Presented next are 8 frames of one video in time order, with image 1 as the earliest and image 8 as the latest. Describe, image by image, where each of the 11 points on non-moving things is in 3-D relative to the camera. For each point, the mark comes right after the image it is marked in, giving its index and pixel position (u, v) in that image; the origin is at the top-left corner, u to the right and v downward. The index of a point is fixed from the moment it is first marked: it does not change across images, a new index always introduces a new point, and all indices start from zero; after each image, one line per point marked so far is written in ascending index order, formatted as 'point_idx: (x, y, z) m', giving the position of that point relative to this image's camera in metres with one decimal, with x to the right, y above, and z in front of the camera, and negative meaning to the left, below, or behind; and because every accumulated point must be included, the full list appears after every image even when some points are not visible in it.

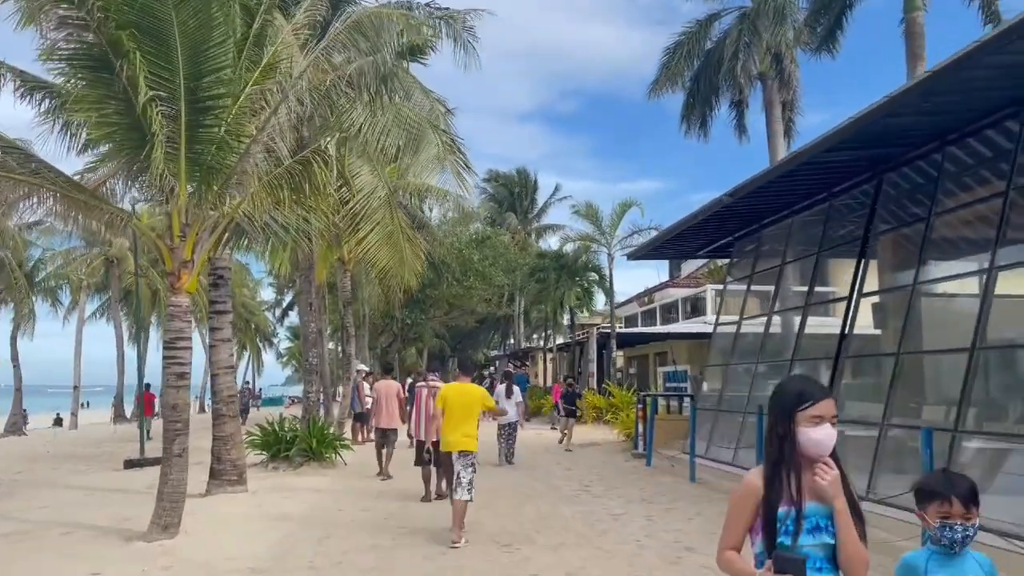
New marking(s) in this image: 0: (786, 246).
0: (+4.8, +0.7, +14.7) m
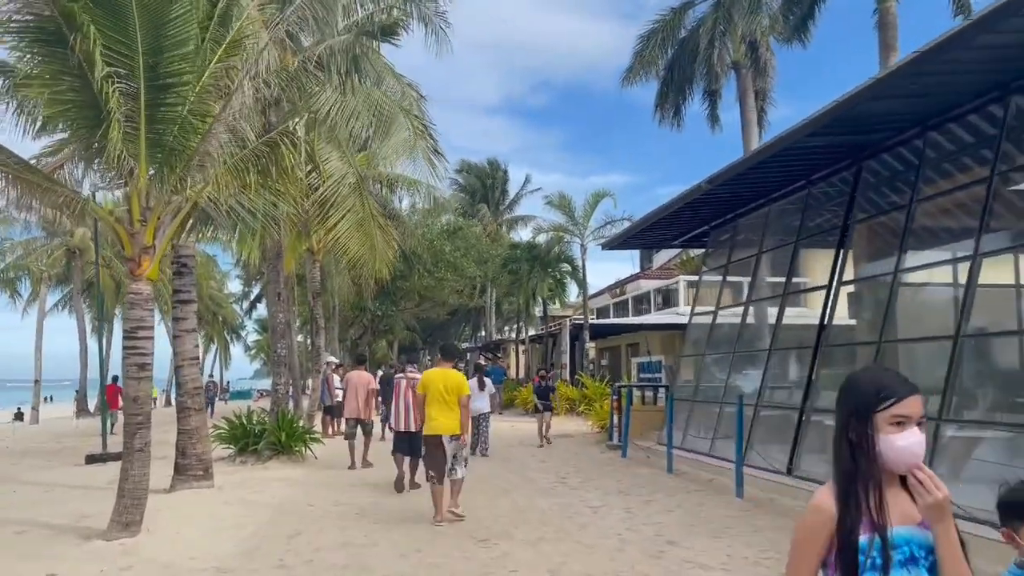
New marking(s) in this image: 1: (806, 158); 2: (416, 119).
0: (+4.4, +0.9, +14.6) m
1: (+4.0, +1.8, +11.4) m
2: (-1.8, +3.1, +15.3) m
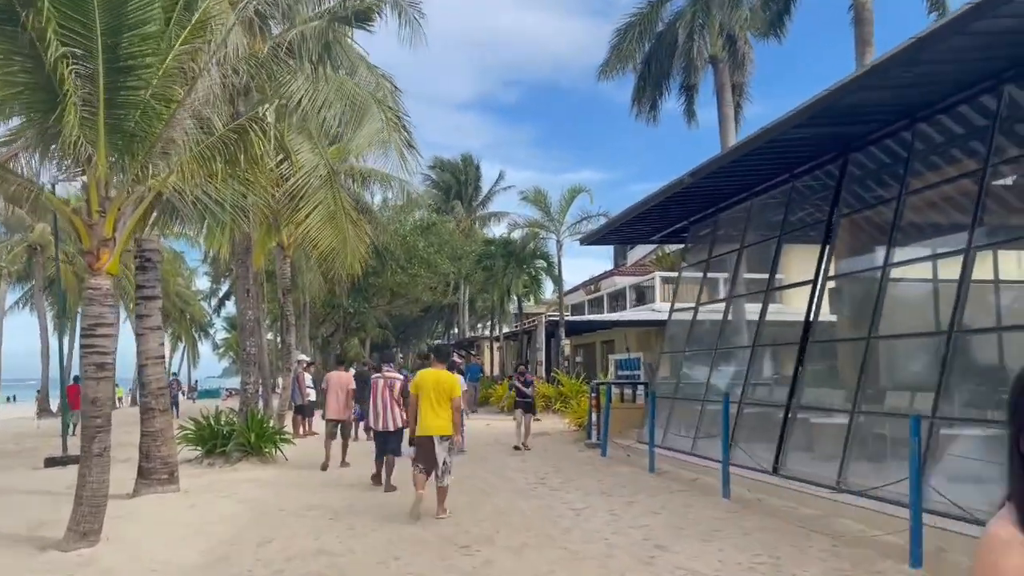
0: (+4.0, +1.0, +14.4) m
1: (+3.7, +1.9, +11.2) m
2: (-2.2, +3.2, +14.8) m
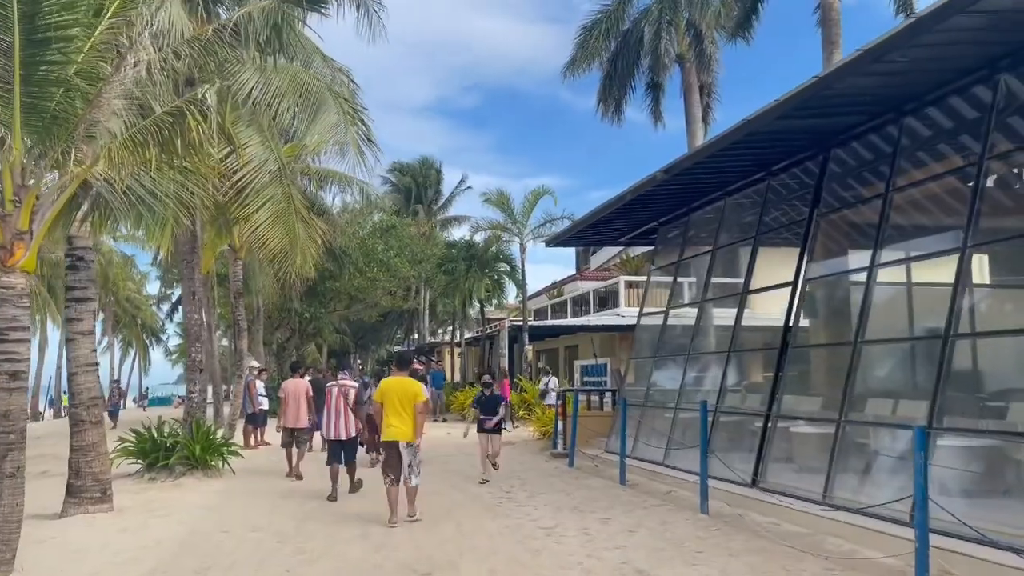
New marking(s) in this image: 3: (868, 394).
0: (+3.4, +0.9, +13.9) m
1: (+3.3, +1.8, +10.7) m
2: (-2.8, +3.1, +14.1) m
3: (+4.0, -1.2, +9.3) m
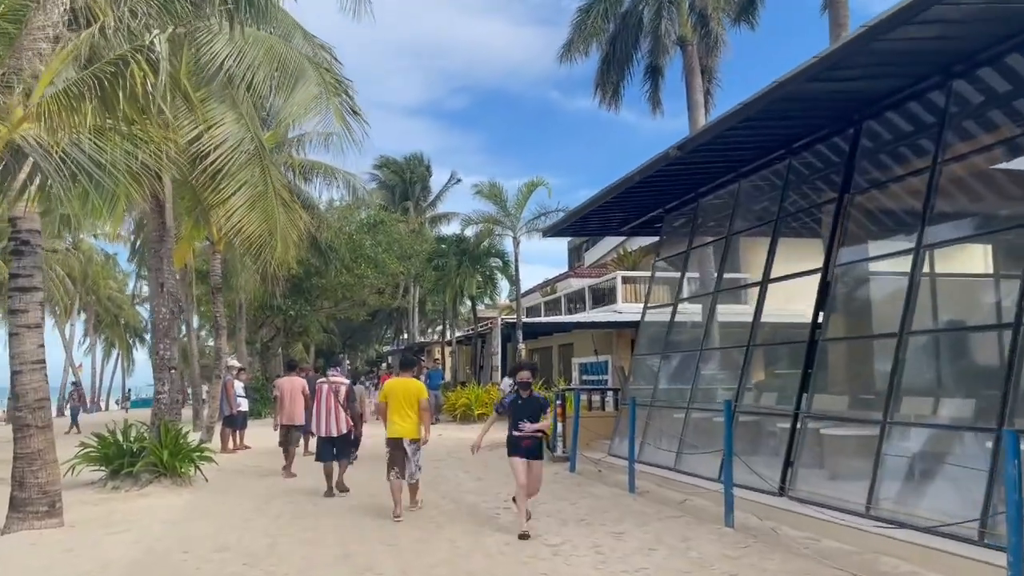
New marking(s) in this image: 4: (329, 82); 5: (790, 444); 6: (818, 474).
0: (+3.3, +1.1, +12.8) m
1: (+3.3, +2.0, +9.7) m
2: (-2.9, +3.3, +13.0) m
3: (+4.0, -1.0, +8.3) m
4: (-2.8, +3.1, +12.8) m
5: (+3.2, -1.8, +9.8) m
6: (+3.3, -2.0, +9.1) m
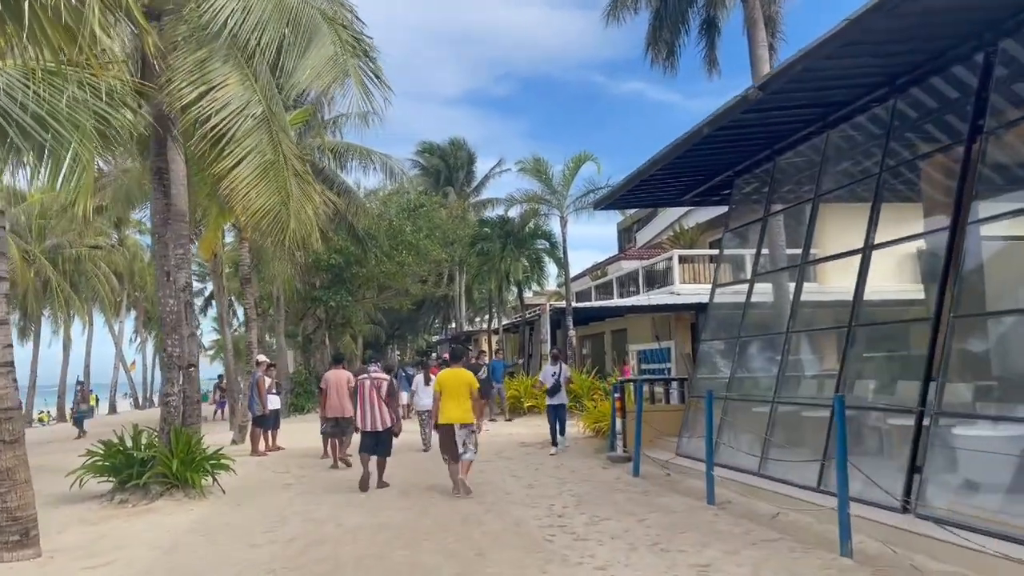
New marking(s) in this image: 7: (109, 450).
0: (+3.9, +1.5, +11.0) m
1: (+3.7, +2.3, +7.8) m
2: (-2.3, +3.5, +11.4) m
3: (+4.4, -0.7, +6.4) m
4: (-2.2, +3.3, +11.3) m
5: (+3.8, -1.5, +7.9) m
6: (+3.8, -1.7, +7.2) m
7: (-5.4, -2.2, +11.3) m
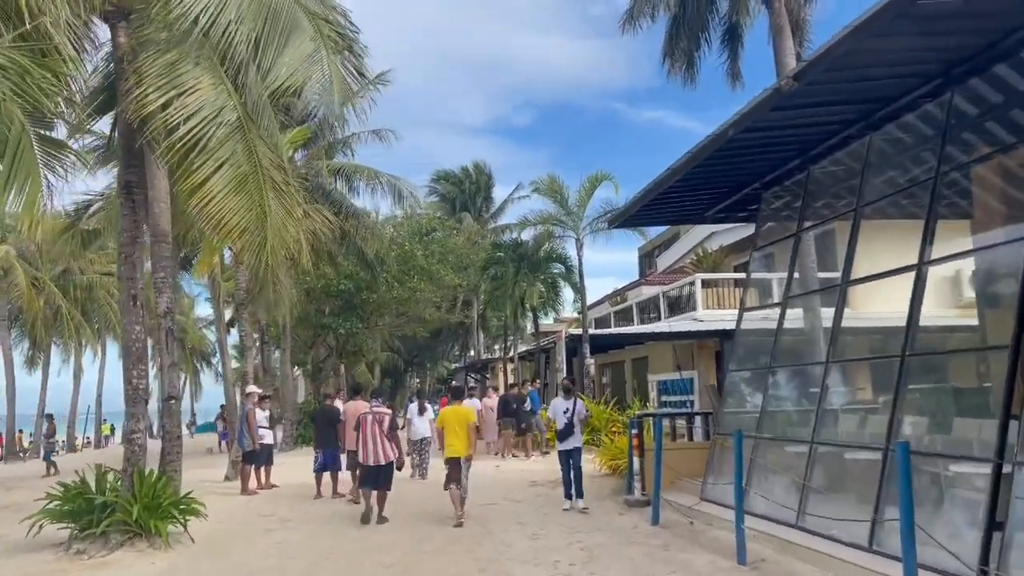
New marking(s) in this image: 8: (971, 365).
0: (+4.0, +1.2, +9.7) m
1: (+3.6, +2.1, +6.6) m
2: (-2.2, +3.2, +10.4) m
3: (+4.3, -0.8, +5.1) m
4: (-2.2, +3.0, +10.2) m
5: (+3.7, -1.7, +6.6) m
6: (+3.7, -1.8, +5.9) m
7: (-5.4, -2.5, +10.1) m
8: (+4.0, -0.7, +7.4) m
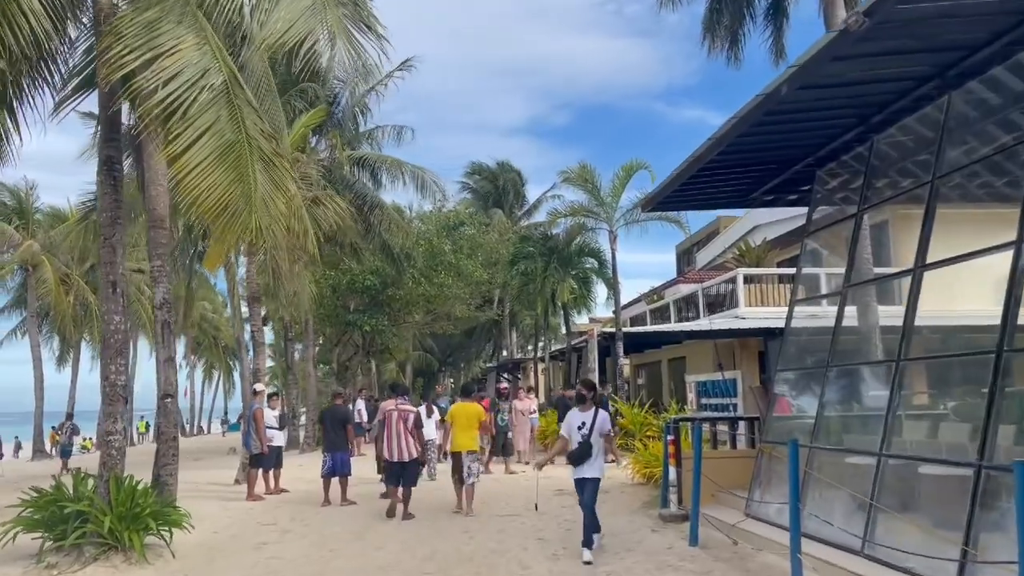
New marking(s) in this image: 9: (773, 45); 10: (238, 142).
0: (+4.1, +1.3, +8.4) m
1: (+3.7, +2.3, +5.2) m
2: (-2.0, +3.3, +9.3) m
3: (+4.3, -0.7, +3.8) m
4: (-2.0, +3.2, +9.2) m
5: (+3.7, -1.5, +5.3) m
6: (+3.7, -1.7, +4.6) m
7: (-5.2, -2.3, +9.2) m
8: (+4.0, -0.5, +6.0) m
9: (+5.9, +5.4, +18.7) m
10: (-2.8, +1.5, +8.5) m
